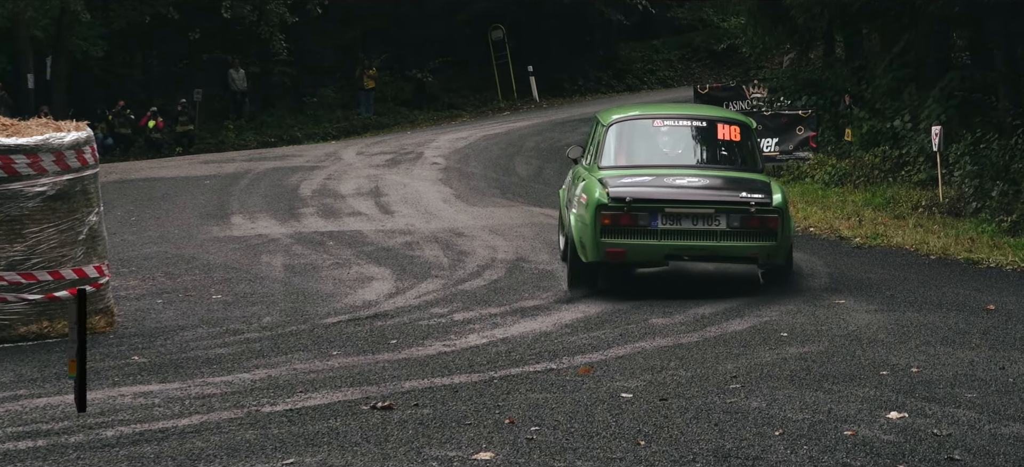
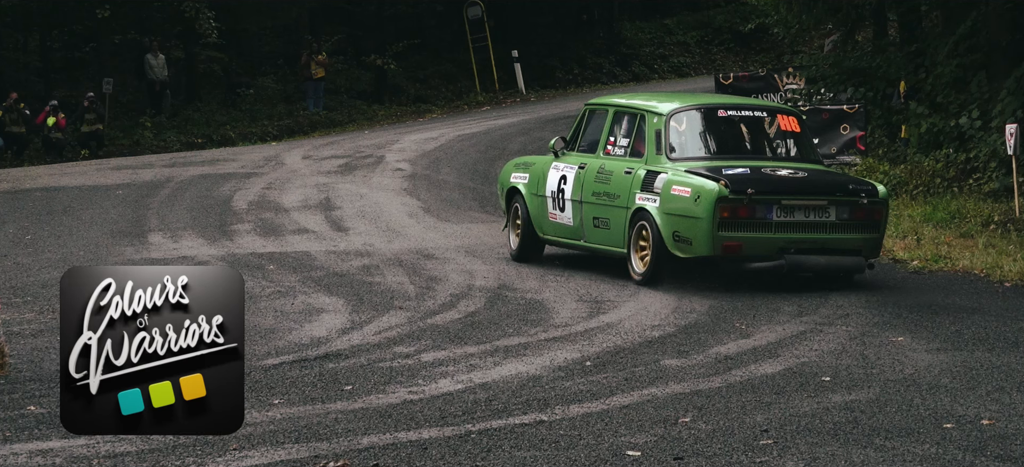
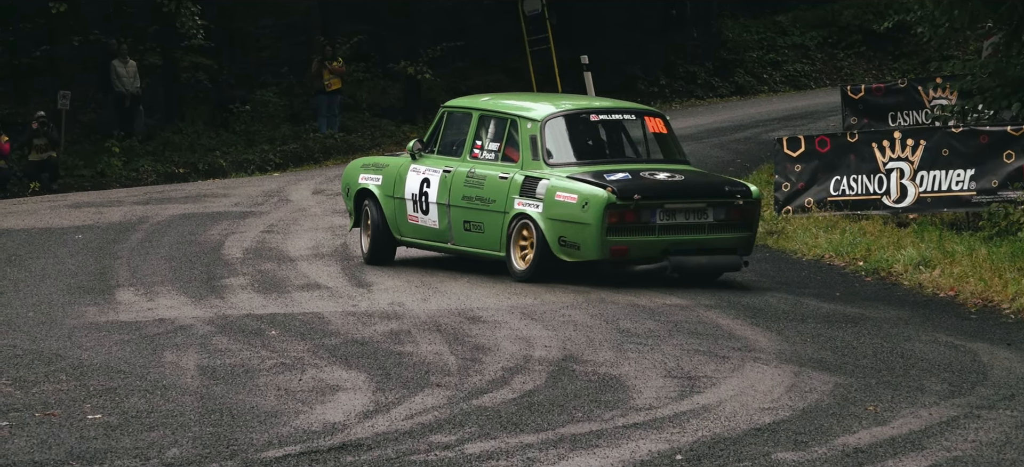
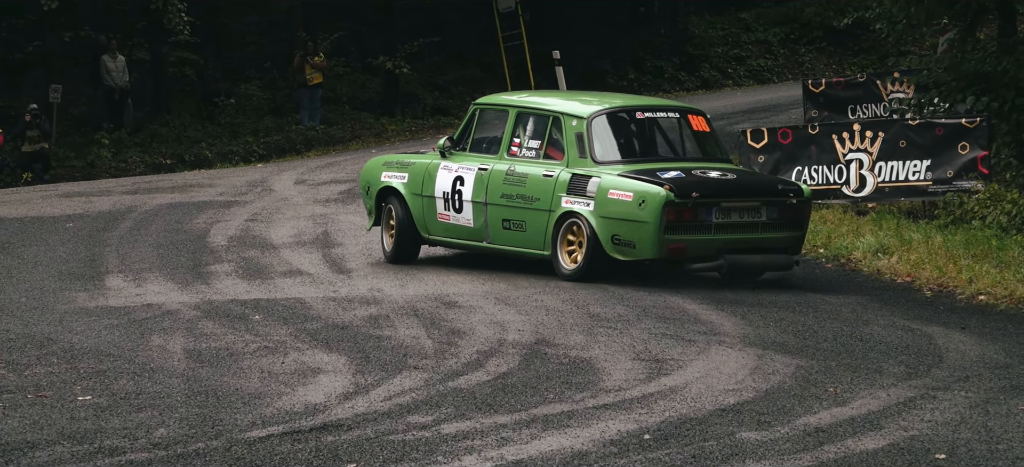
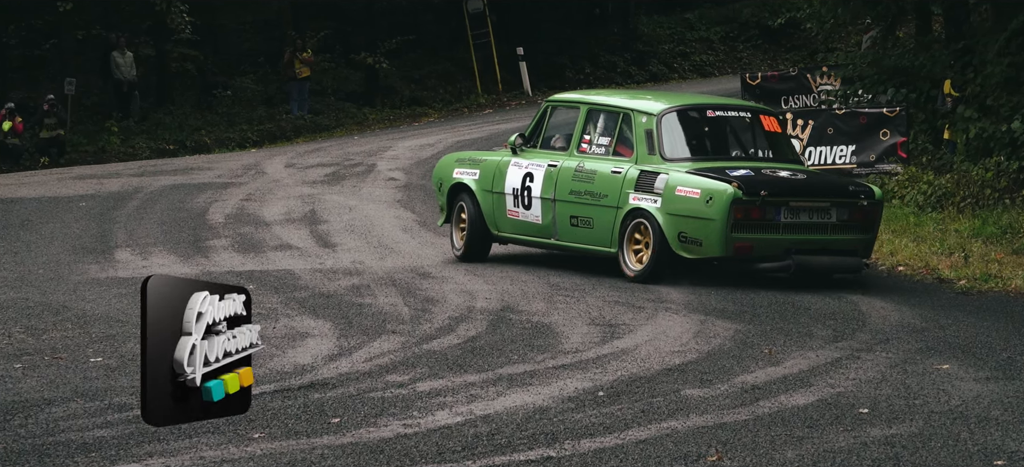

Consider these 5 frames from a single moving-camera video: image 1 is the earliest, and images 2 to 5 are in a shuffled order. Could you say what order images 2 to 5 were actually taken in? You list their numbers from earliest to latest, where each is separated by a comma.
2, 5, 4, 3
